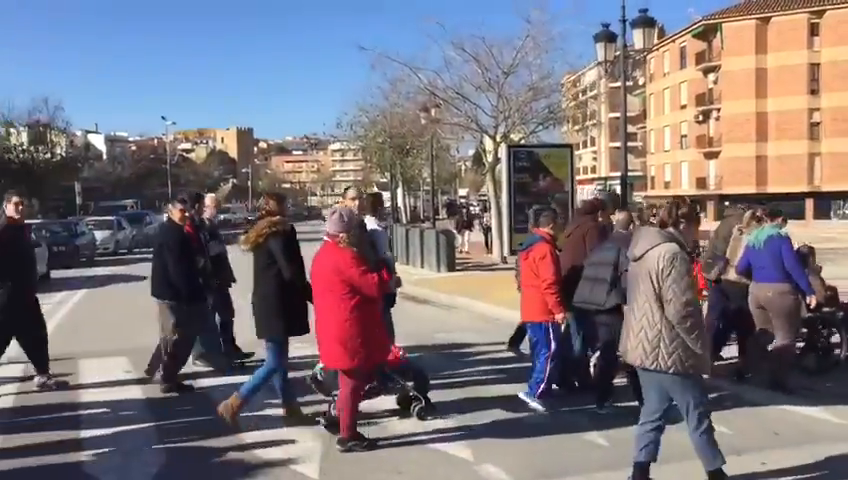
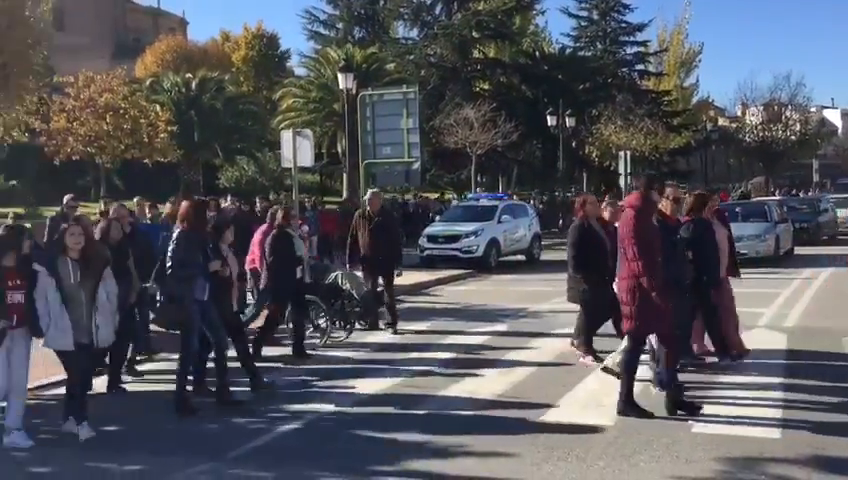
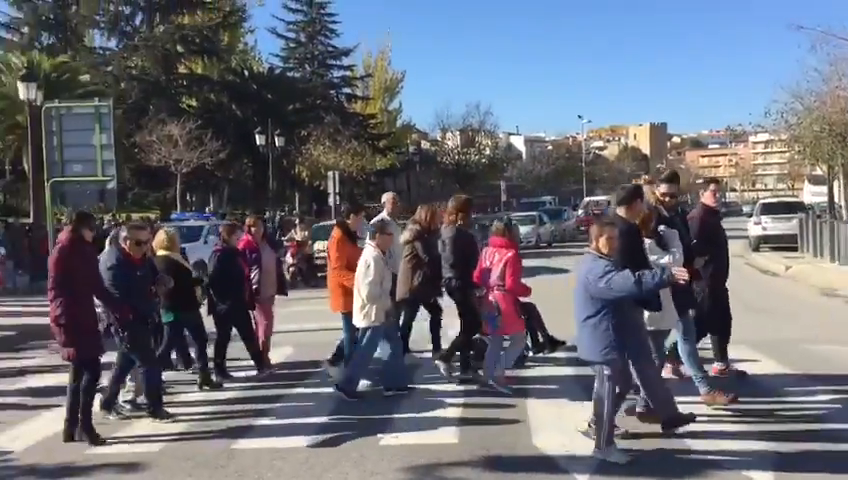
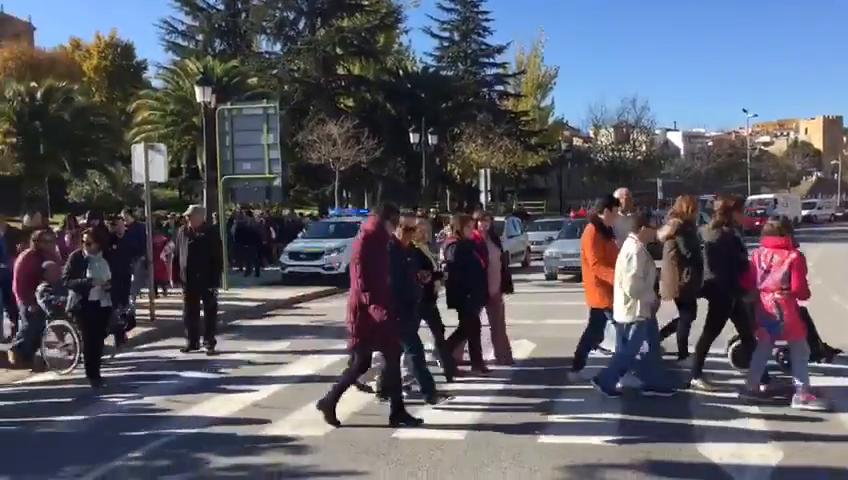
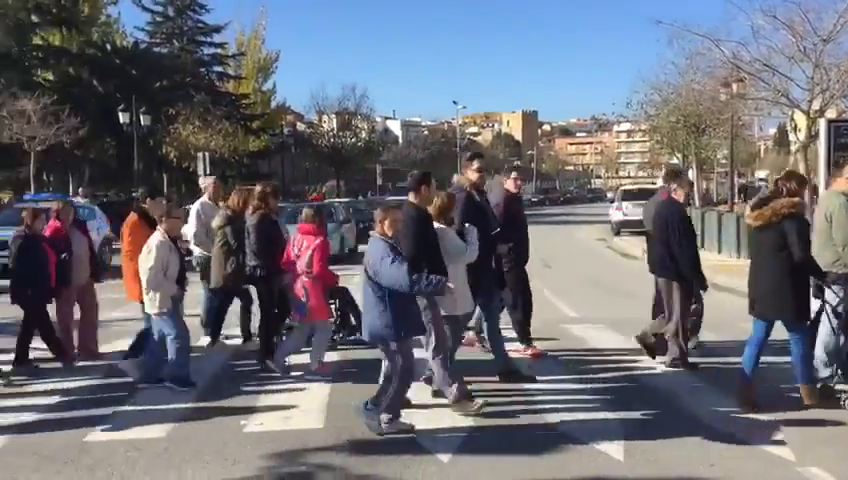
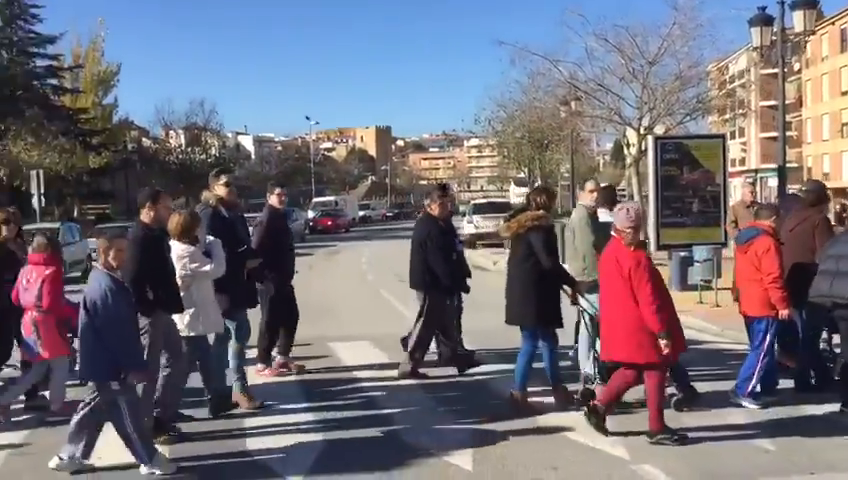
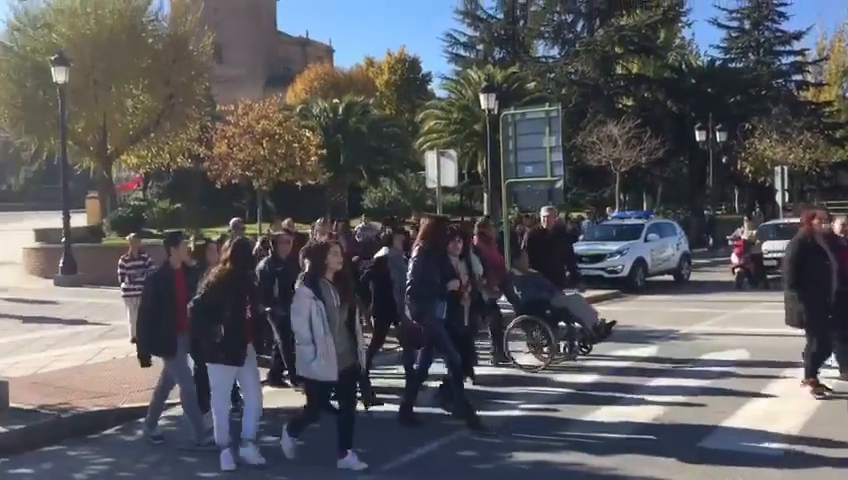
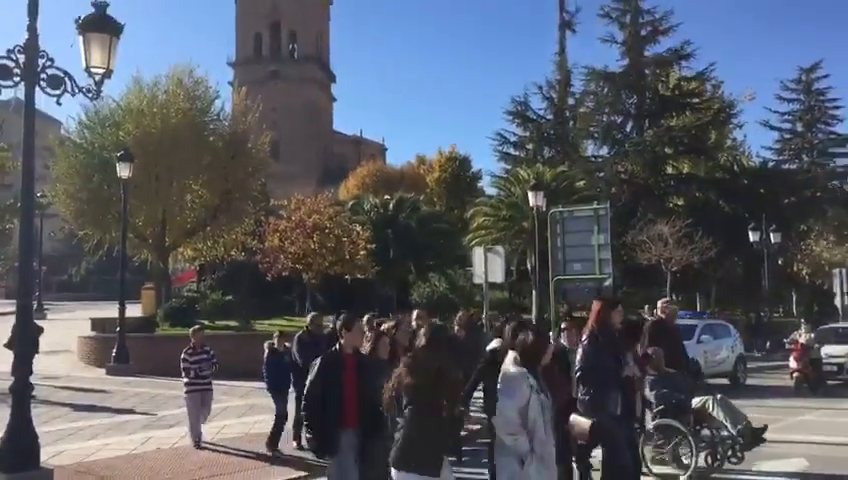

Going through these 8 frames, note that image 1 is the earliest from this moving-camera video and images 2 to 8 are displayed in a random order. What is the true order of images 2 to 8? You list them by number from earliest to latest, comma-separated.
6, 5, 3, 4, 2, 7, 8
